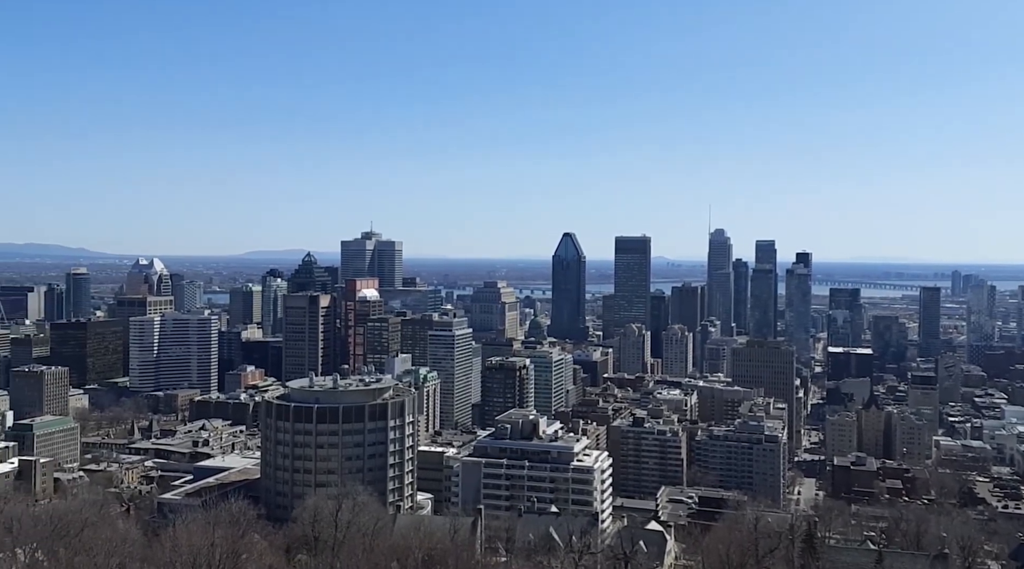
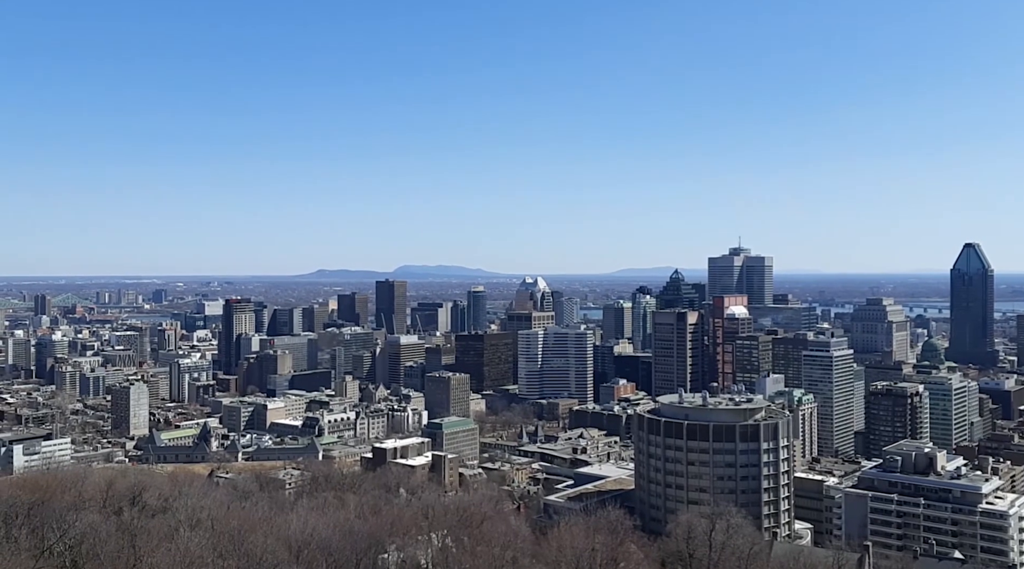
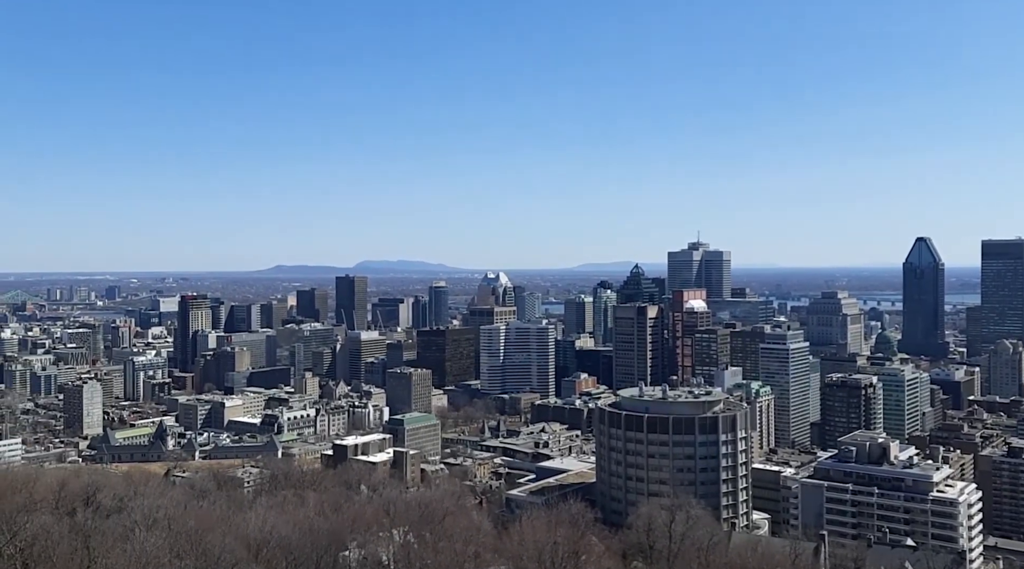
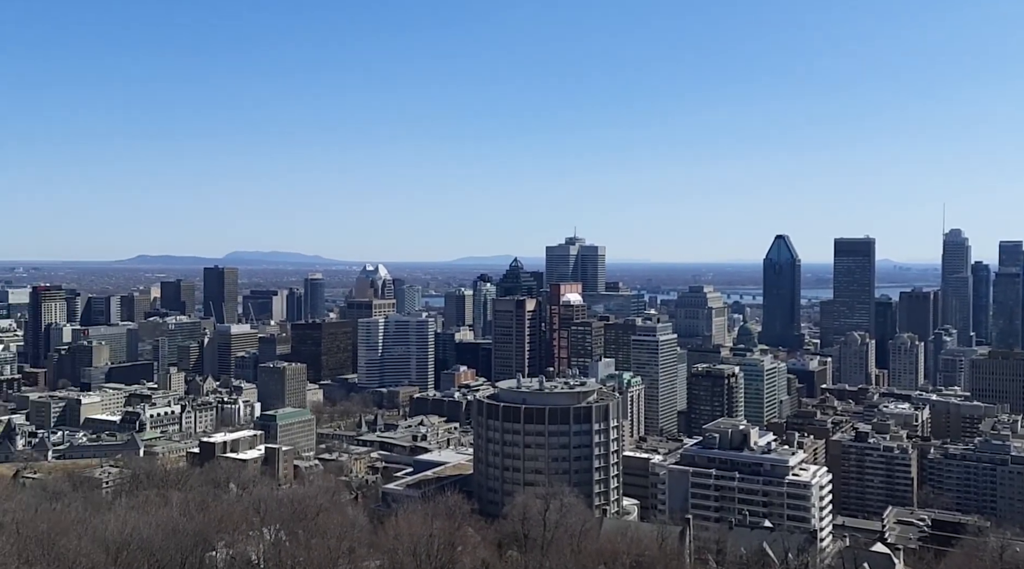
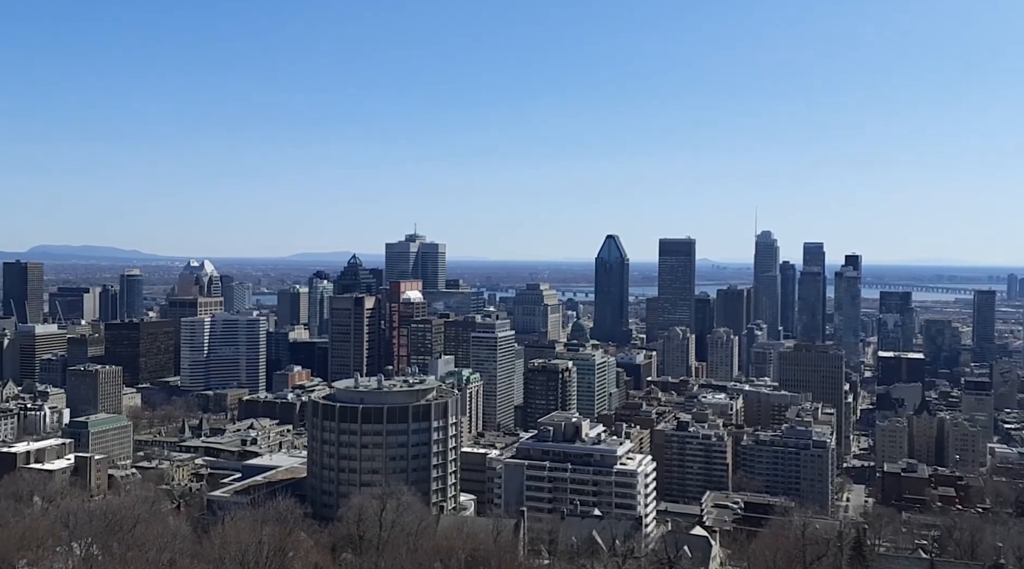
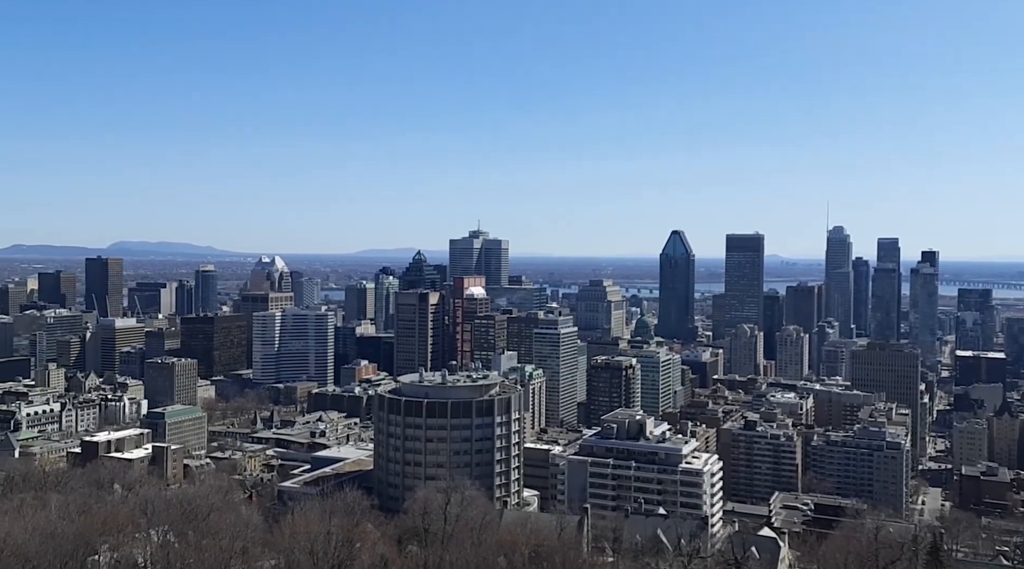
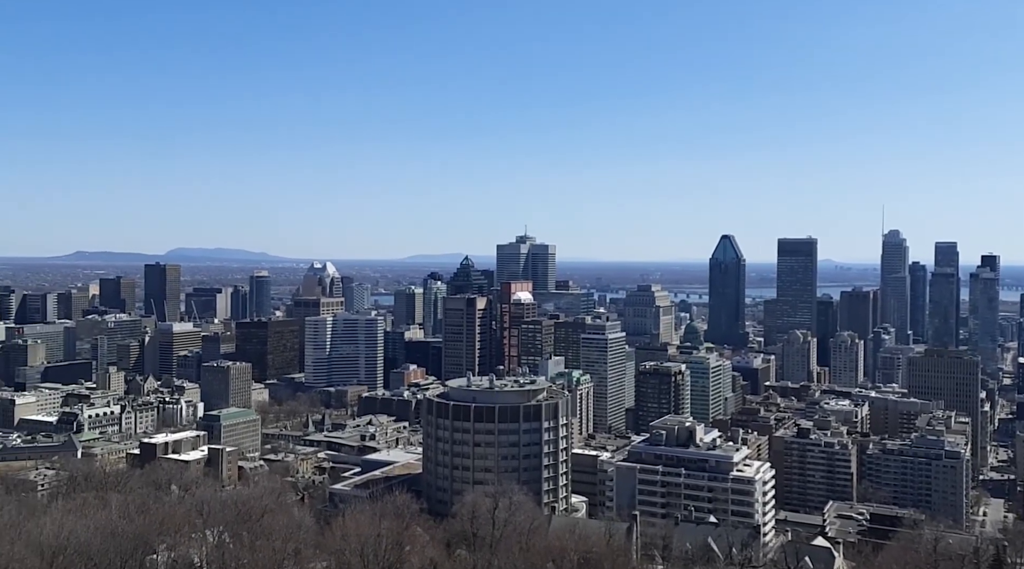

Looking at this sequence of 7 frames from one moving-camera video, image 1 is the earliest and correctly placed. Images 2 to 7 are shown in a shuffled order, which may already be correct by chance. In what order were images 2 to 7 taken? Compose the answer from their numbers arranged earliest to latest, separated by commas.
5, 6, 7, 4, 3, 2
